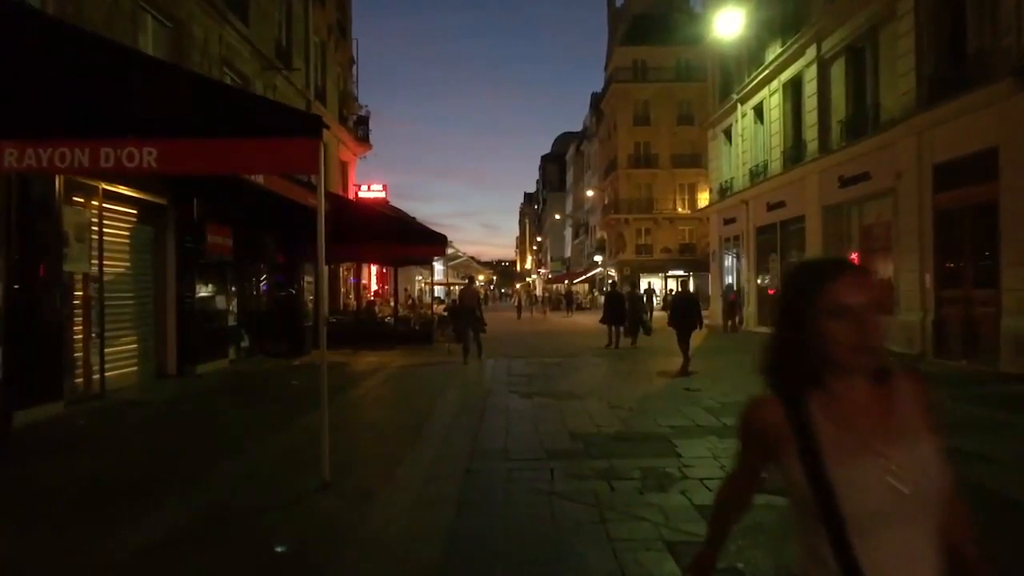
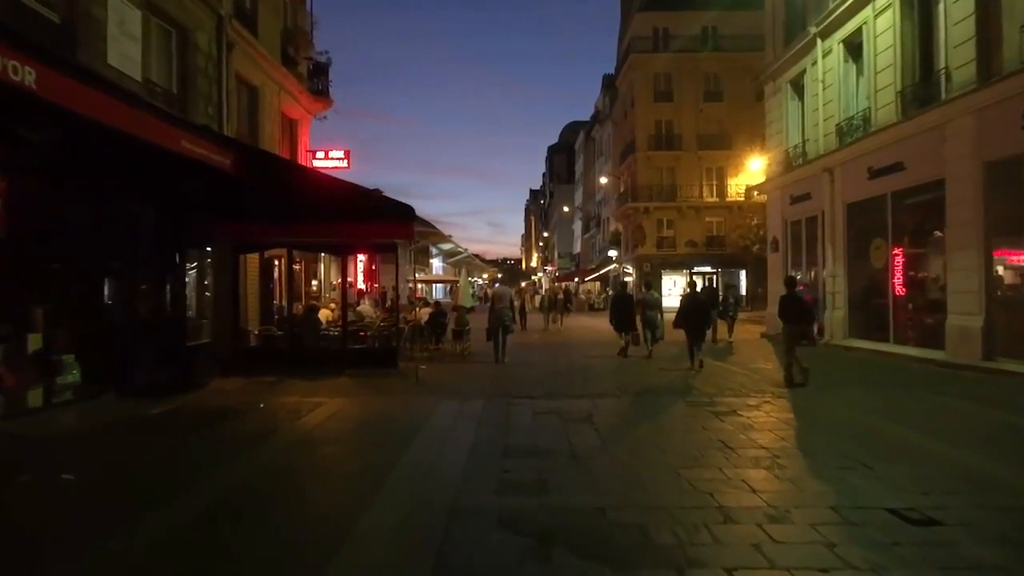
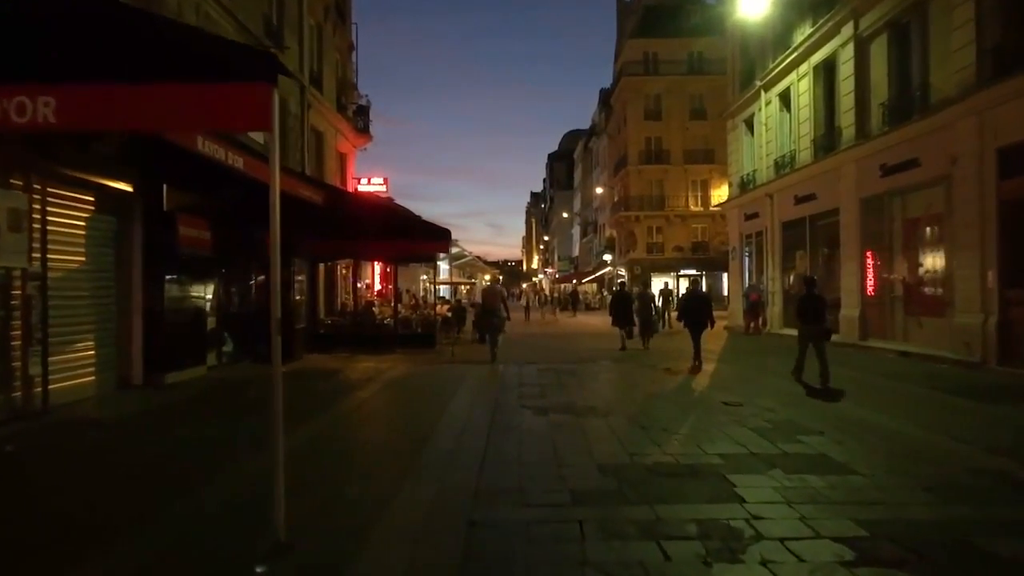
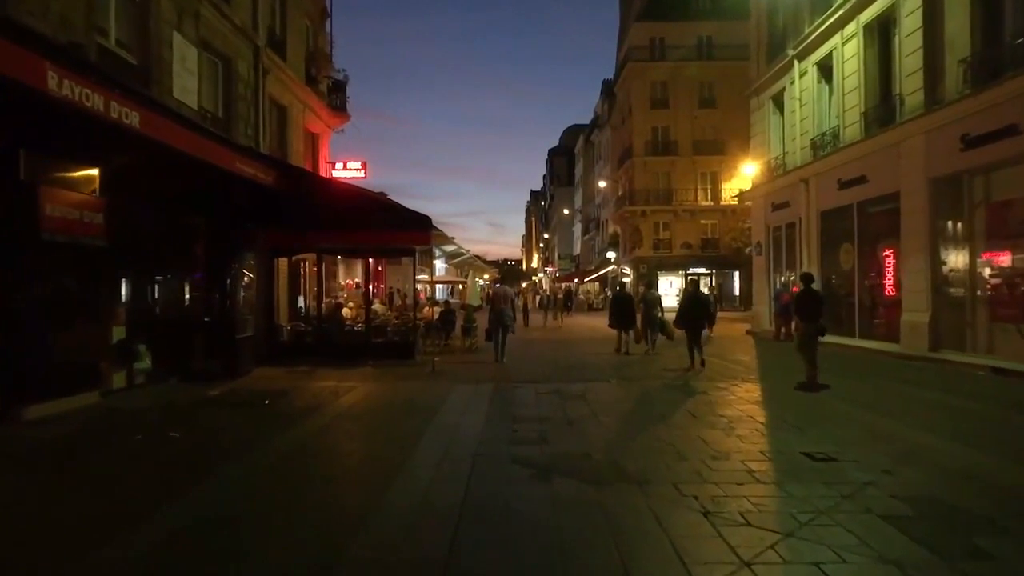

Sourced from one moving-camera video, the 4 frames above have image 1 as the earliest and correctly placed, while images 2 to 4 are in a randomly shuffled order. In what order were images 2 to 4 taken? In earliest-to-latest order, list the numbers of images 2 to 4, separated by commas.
3, 4, 2
